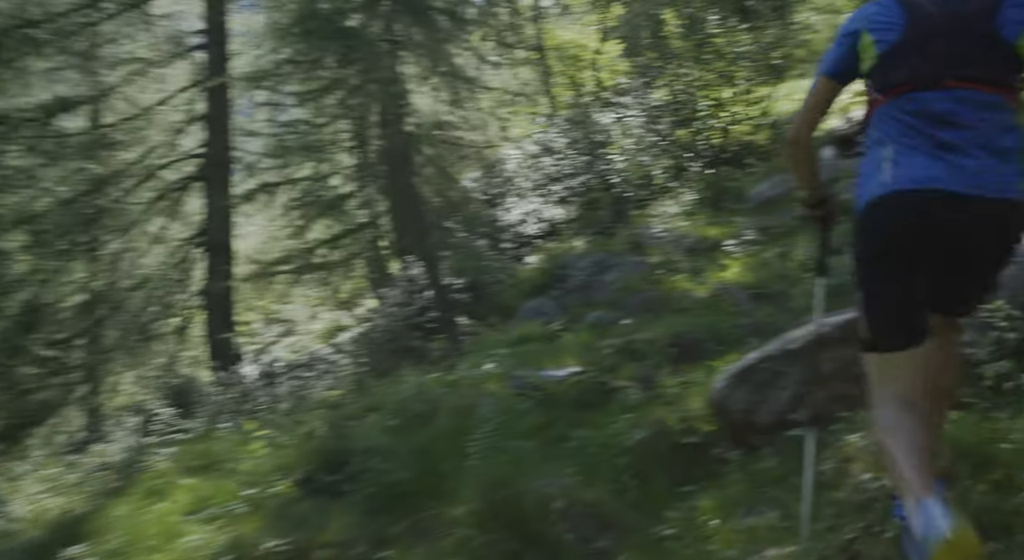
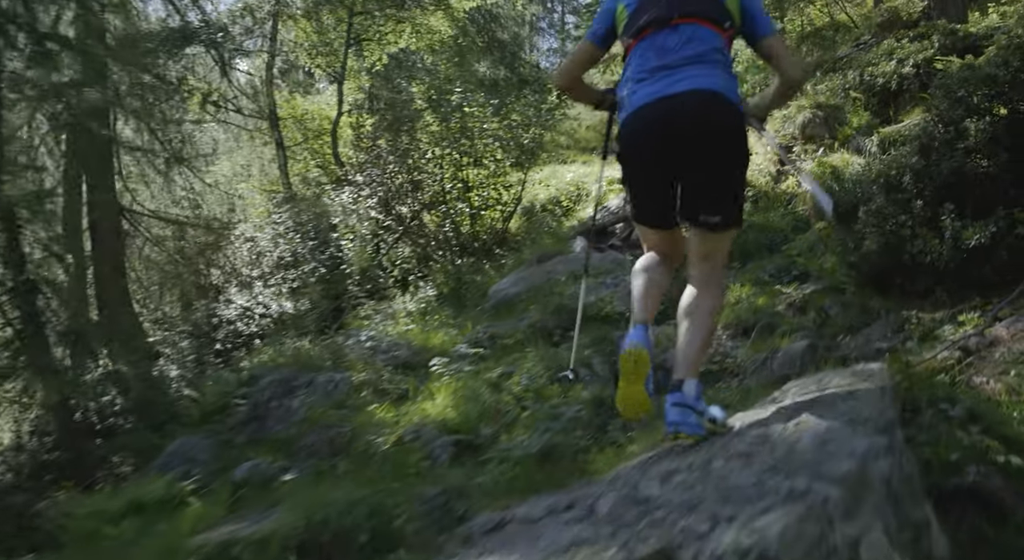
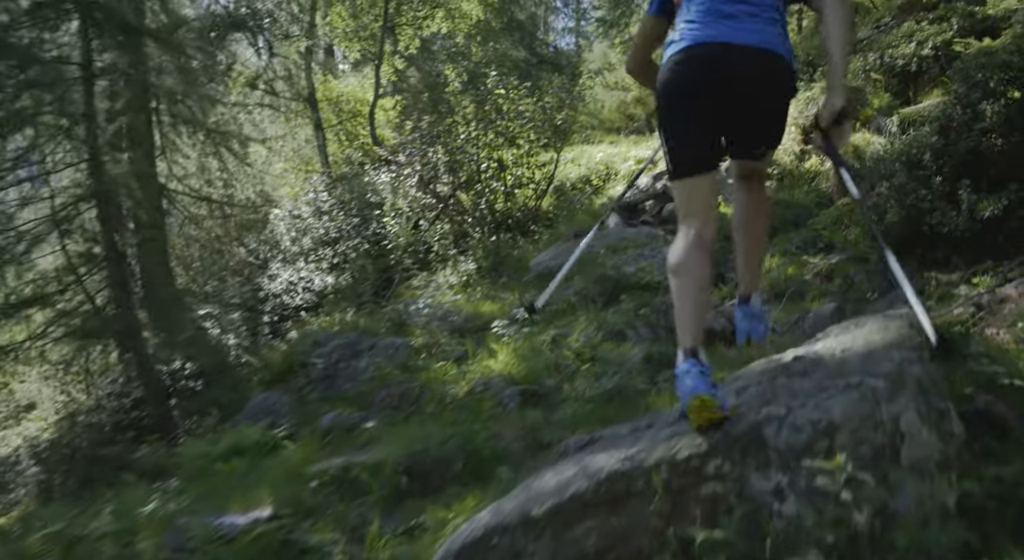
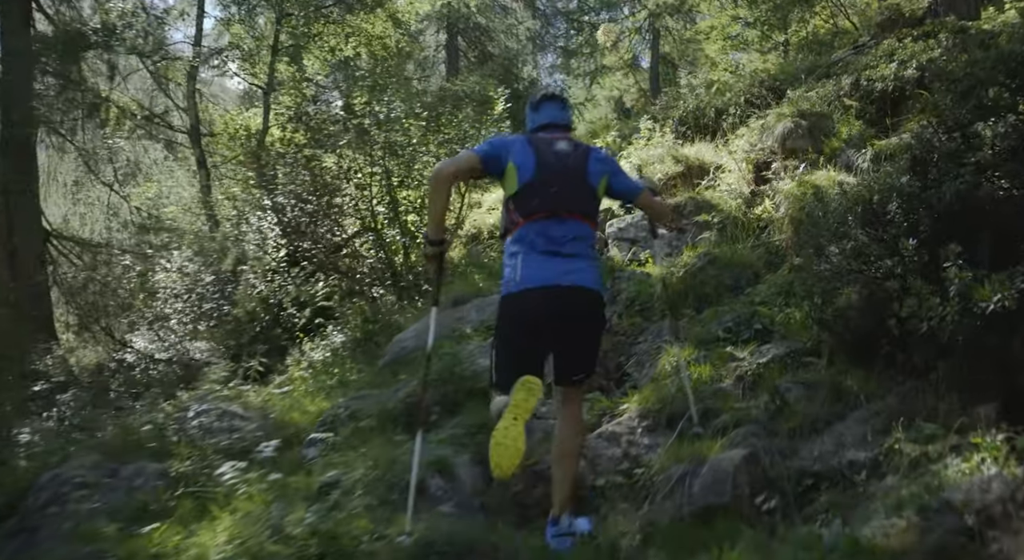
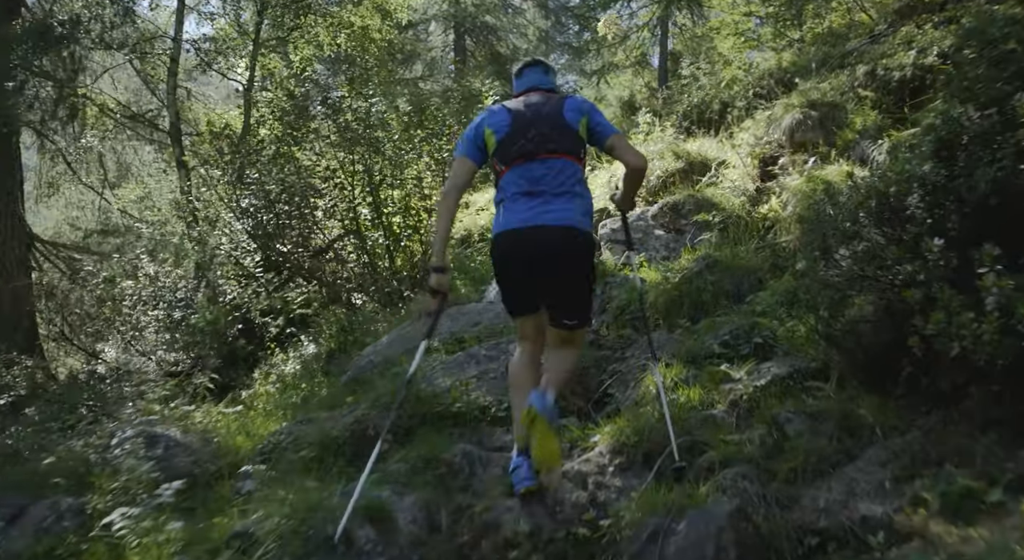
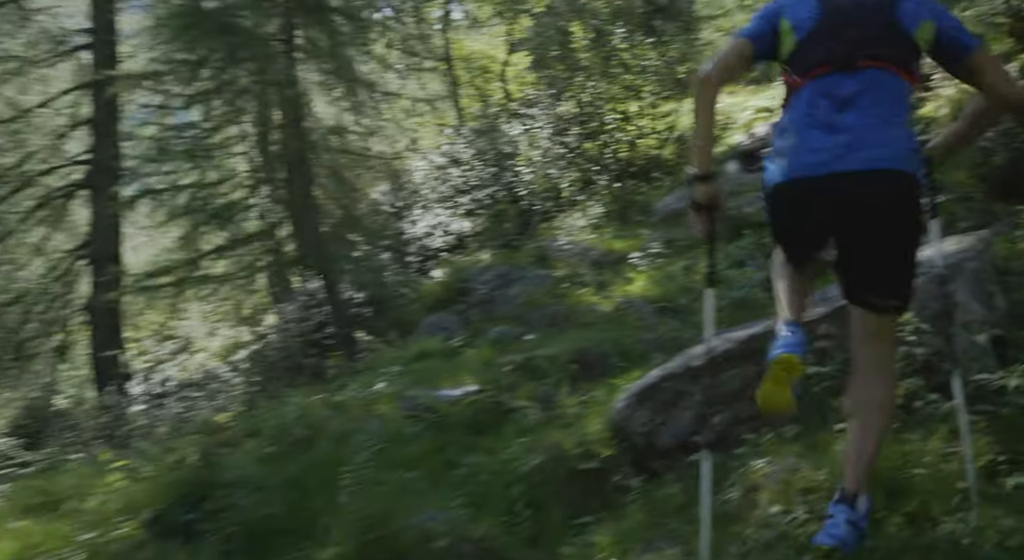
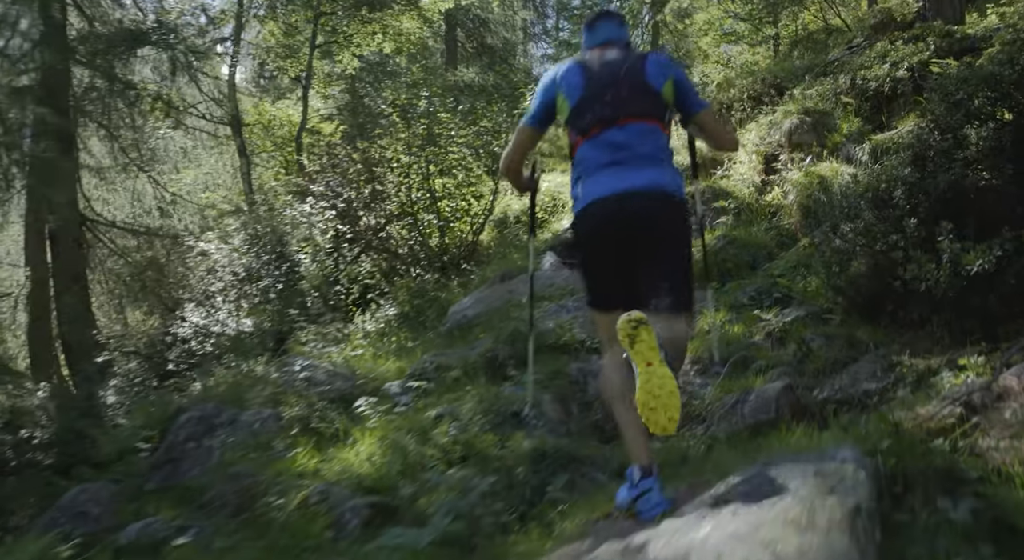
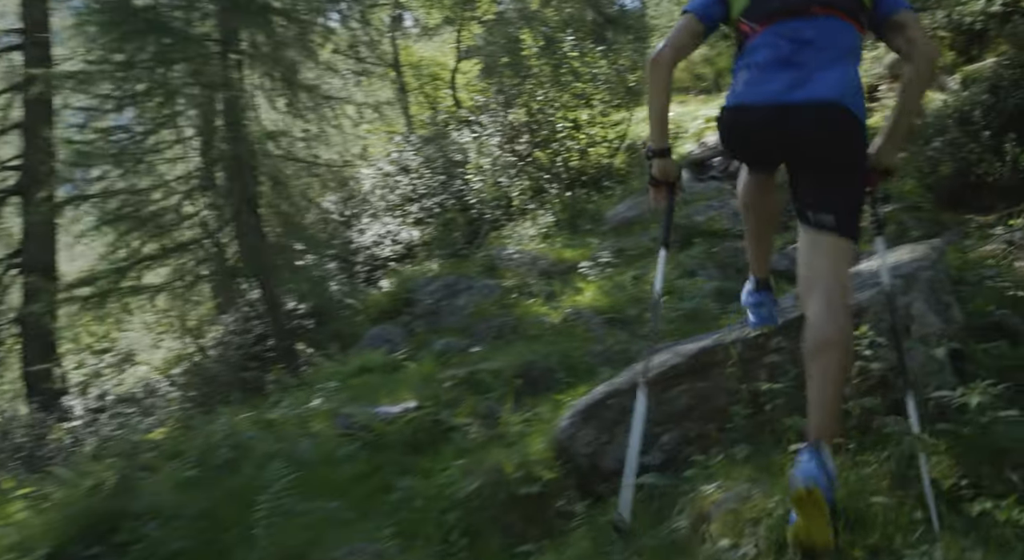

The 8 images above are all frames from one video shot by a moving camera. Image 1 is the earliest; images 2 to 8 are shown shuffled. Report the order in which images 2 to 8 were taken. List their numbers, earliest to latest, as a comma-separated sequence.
6, 8, 3, 2, 7, 4, 5
